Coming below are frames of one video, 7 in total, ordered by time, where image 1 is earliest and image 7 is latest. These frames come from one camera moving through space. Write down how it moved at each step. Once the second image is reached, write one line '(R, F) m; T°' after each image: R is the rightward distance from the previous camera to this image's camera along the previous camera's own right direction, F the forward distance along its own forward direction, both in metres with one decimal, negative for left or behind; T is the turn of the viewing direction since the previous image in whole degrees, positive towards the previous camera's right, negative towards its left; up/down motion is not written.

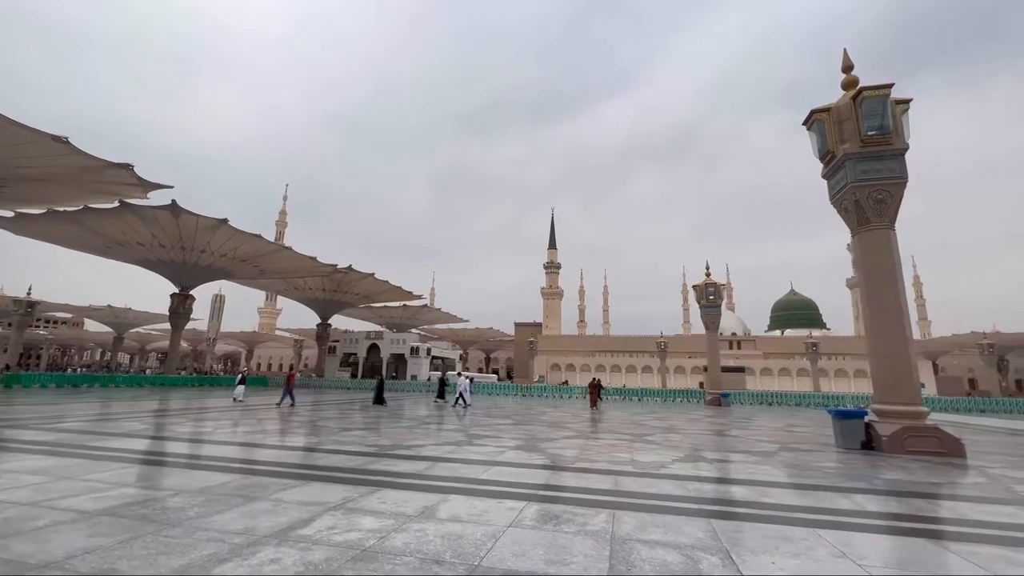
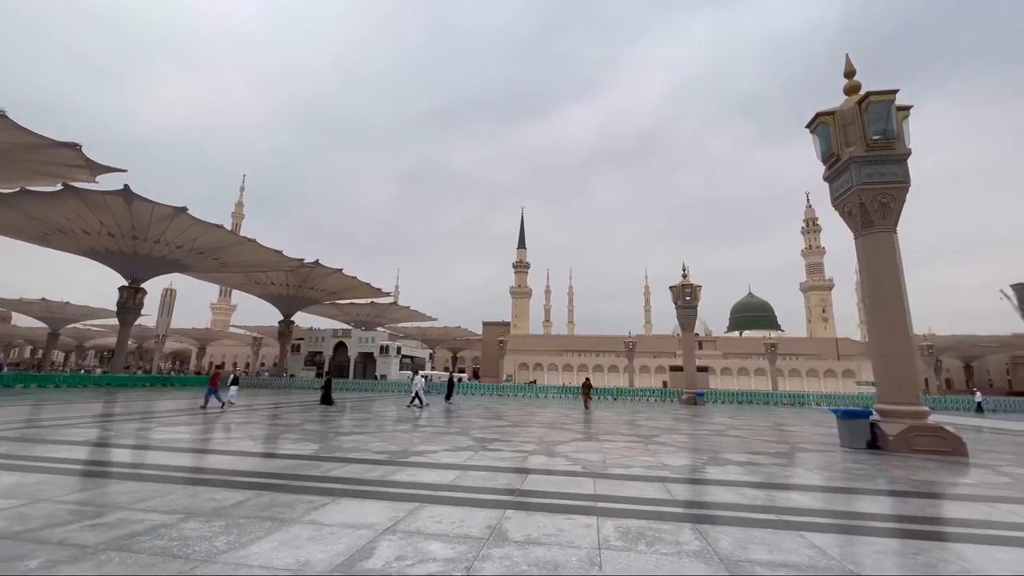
(-0.6, +0.3) m; +5°
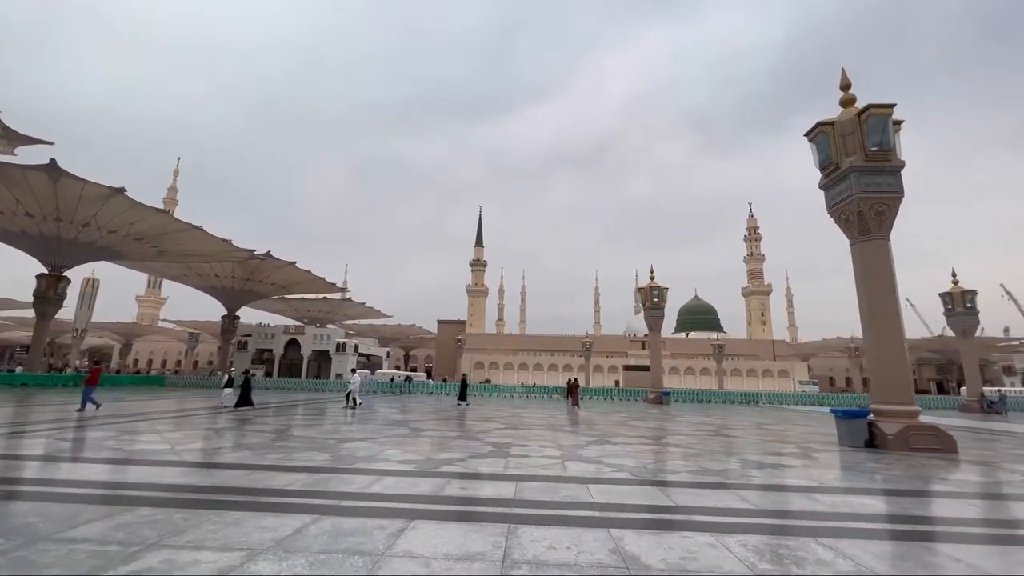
(-0.9, +0.4) m; +6°
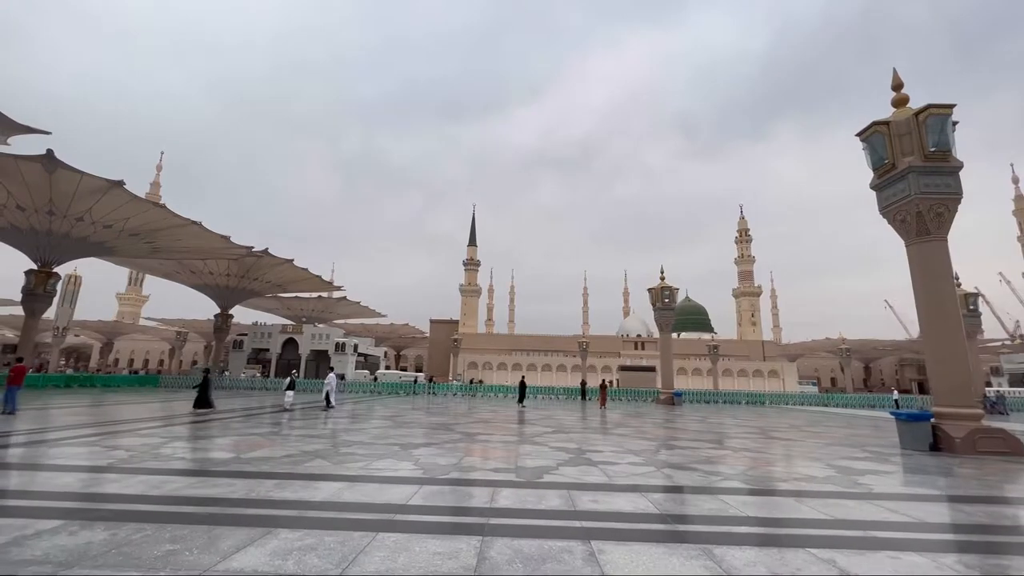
(-1.1, +0.3) m; +2°
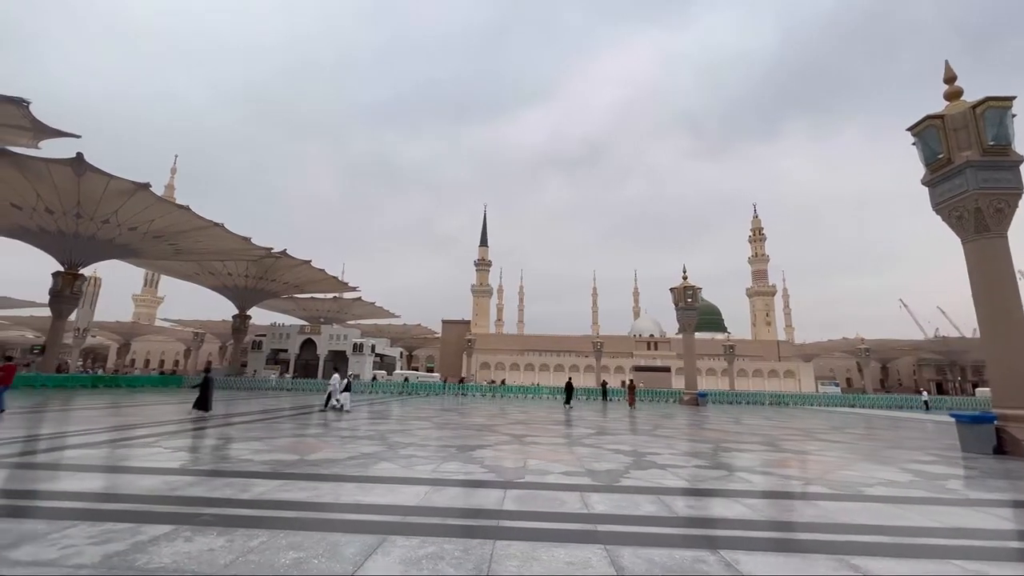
(-0.6, +0.1) m; -1°
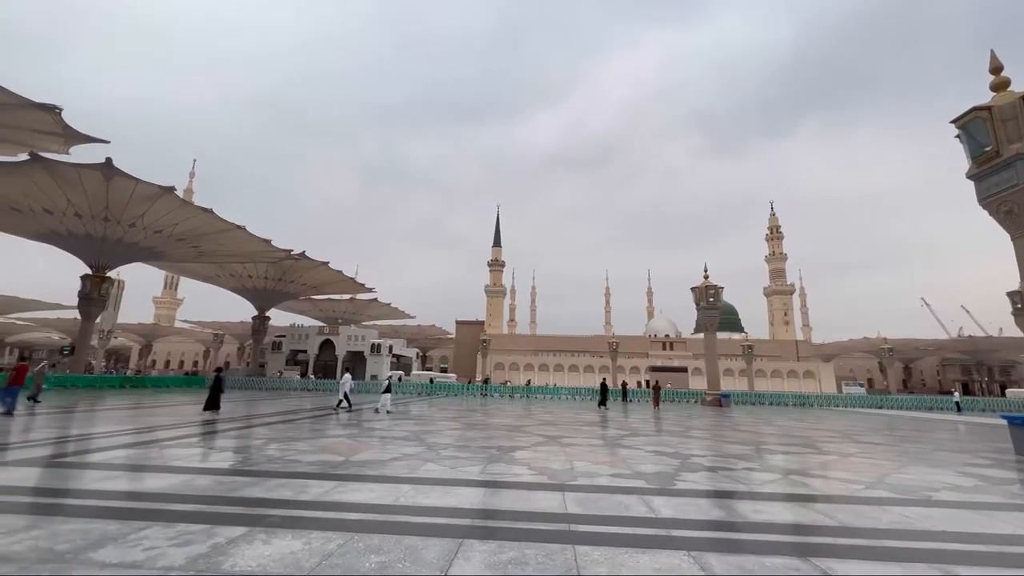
(-0.3, +0.1) m; -1°
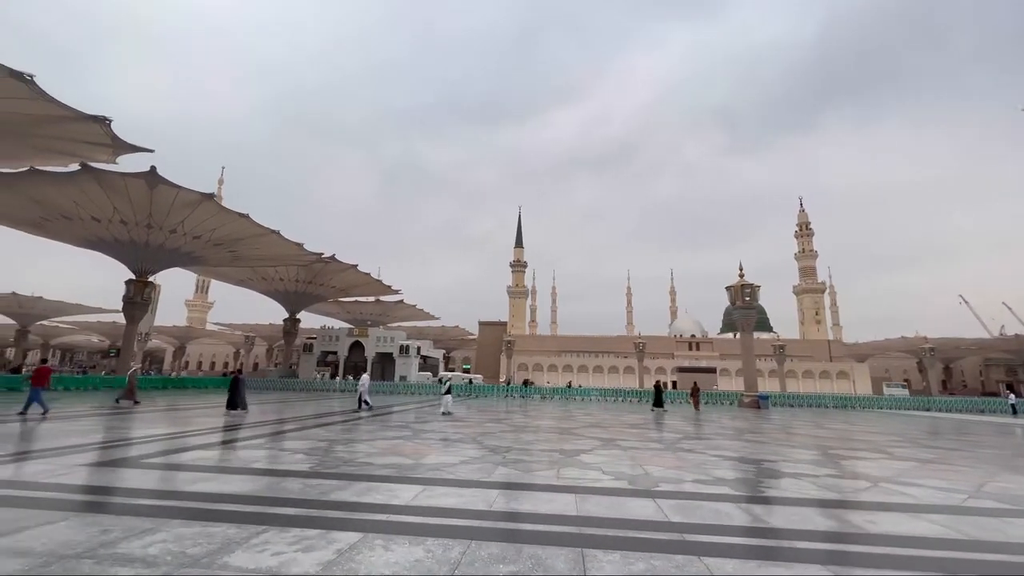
(-0.5, +0.1) m; -2°
